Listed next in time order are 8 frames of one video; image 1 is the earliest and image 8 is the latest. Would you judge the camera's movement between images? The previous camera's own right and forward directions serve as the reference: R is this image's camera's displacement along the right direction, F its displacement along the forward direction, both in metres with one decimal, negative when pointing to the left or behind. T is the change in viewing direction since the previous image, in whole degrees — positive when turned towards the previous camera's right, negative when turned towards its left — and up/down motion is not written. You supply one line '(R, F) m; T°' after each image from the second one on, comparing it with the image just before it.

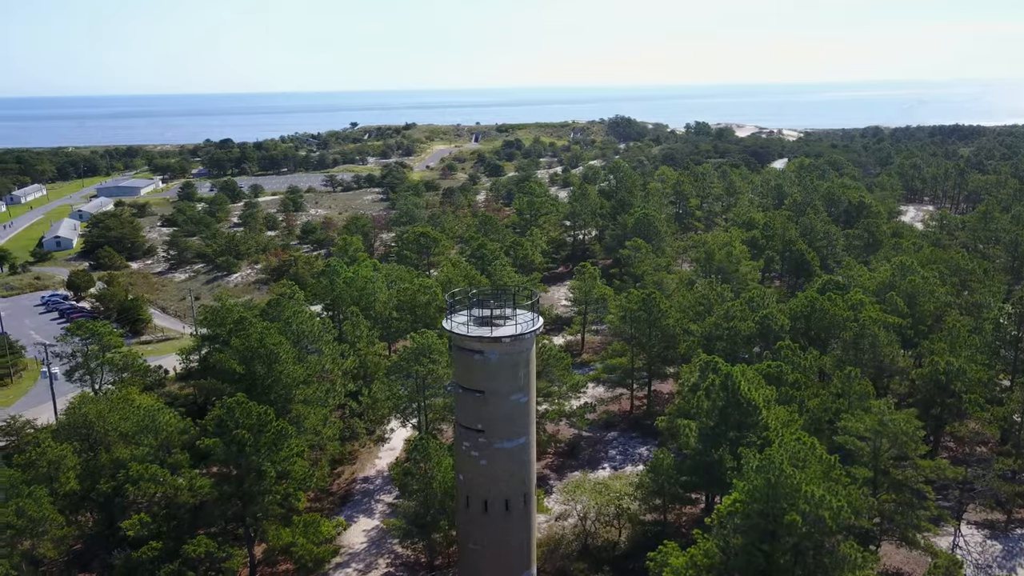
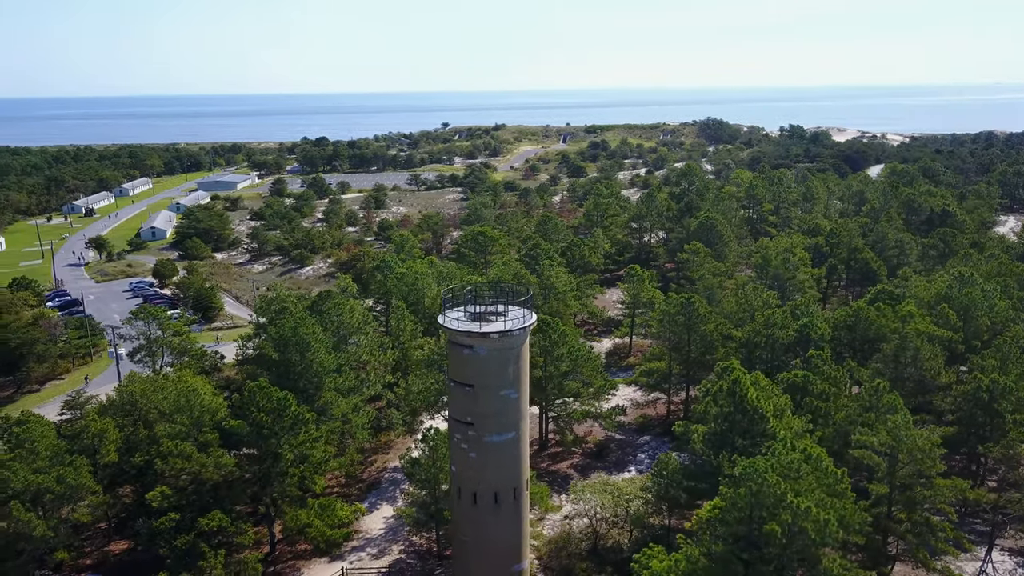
(+2.2, -0.2) m; -6°
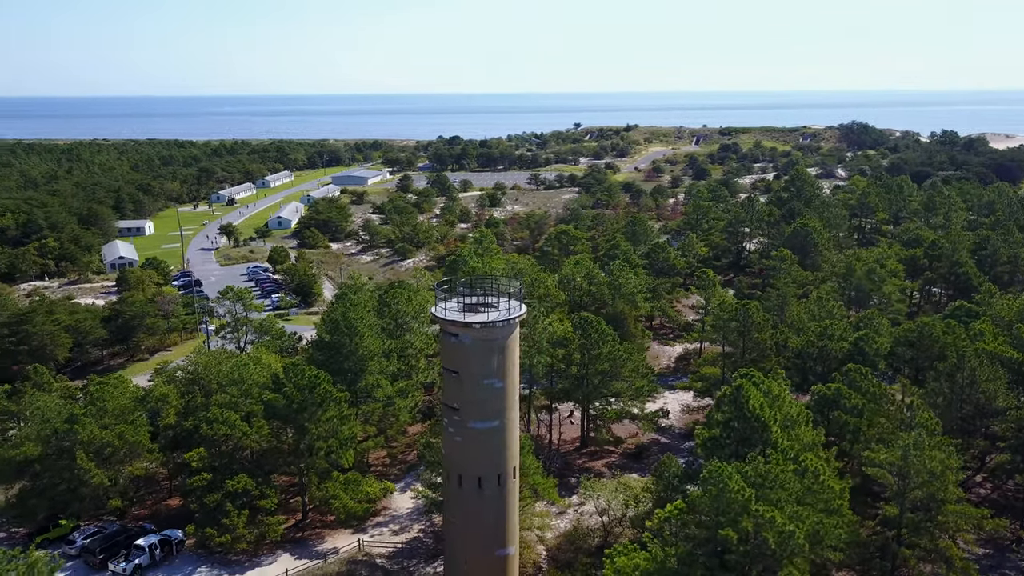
(+3.4, -0.3) m; -10°
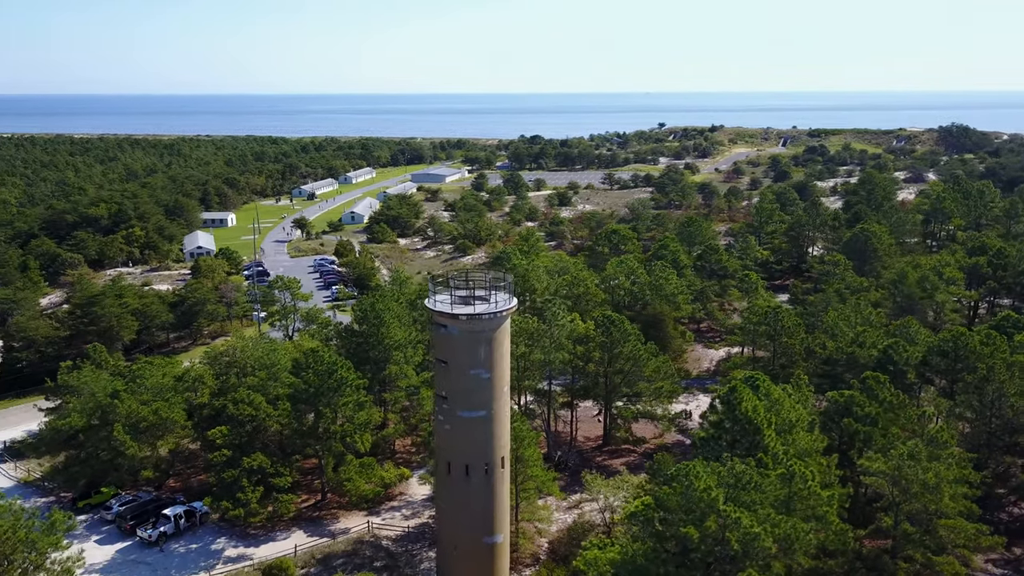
(+2.3, -0.3) m; -6°
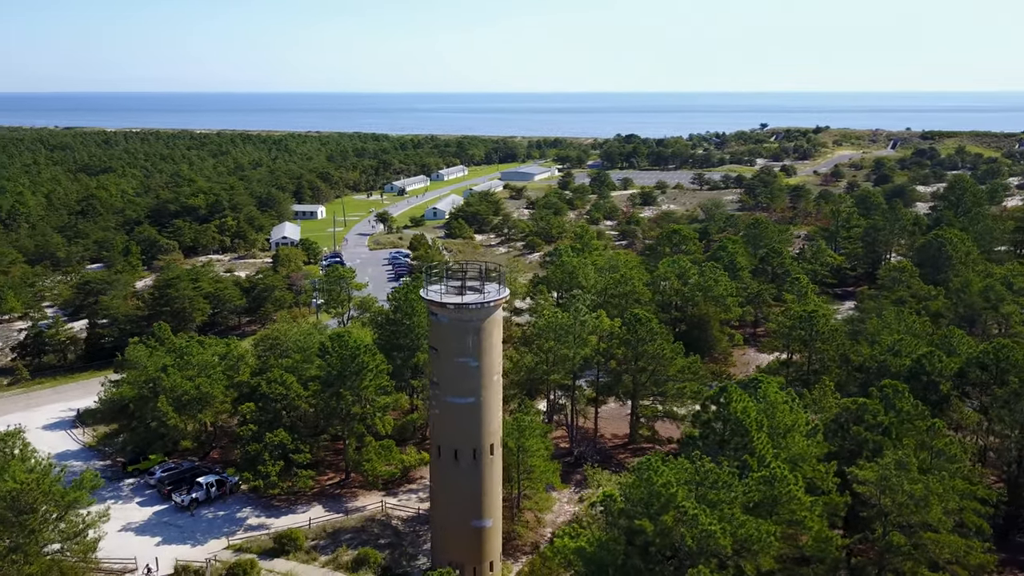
(+2.7, -0.4) m; -7°
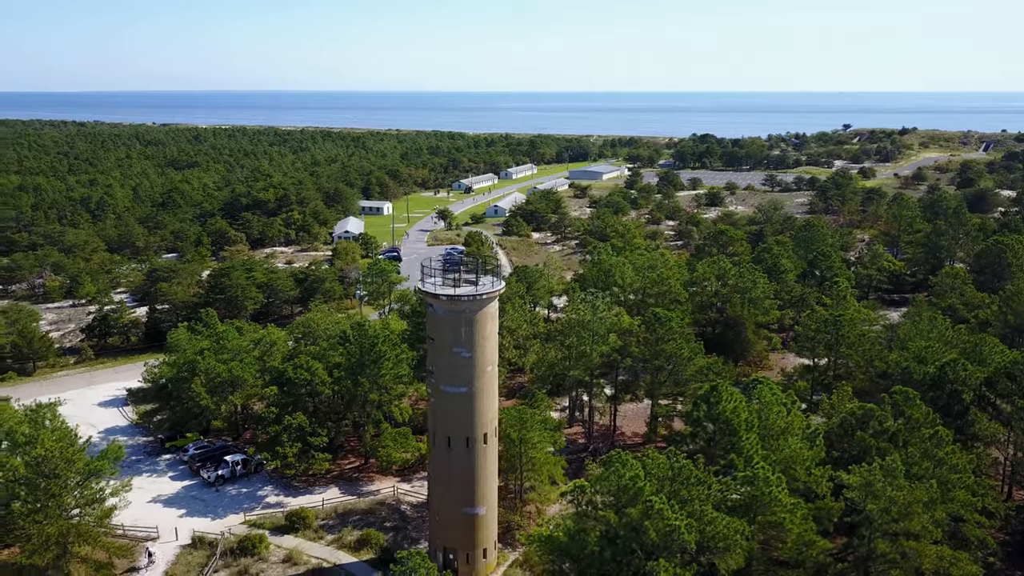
(+2.1, -0.4) m; -5°
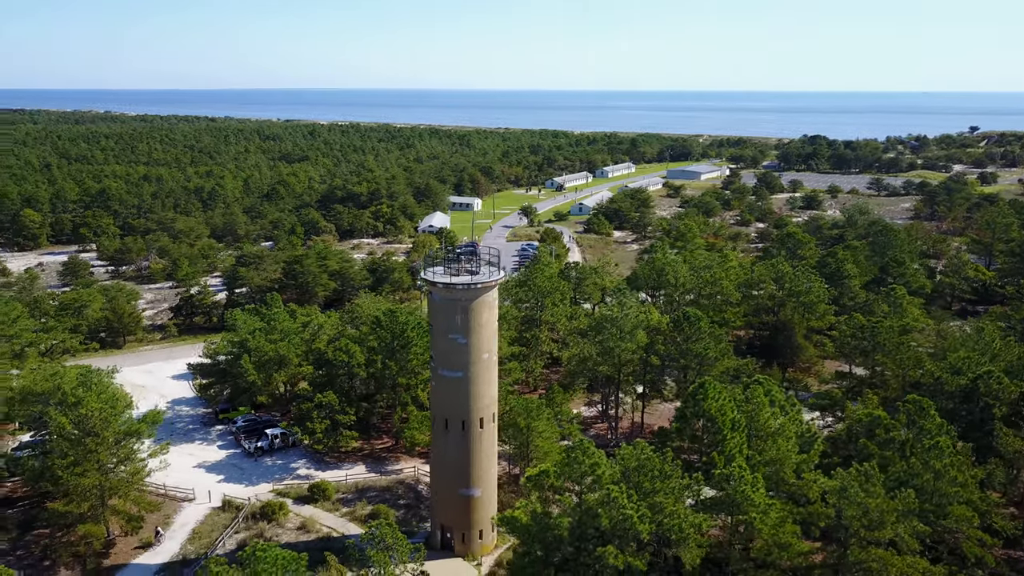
(+3.0, -0.5) m; -8°
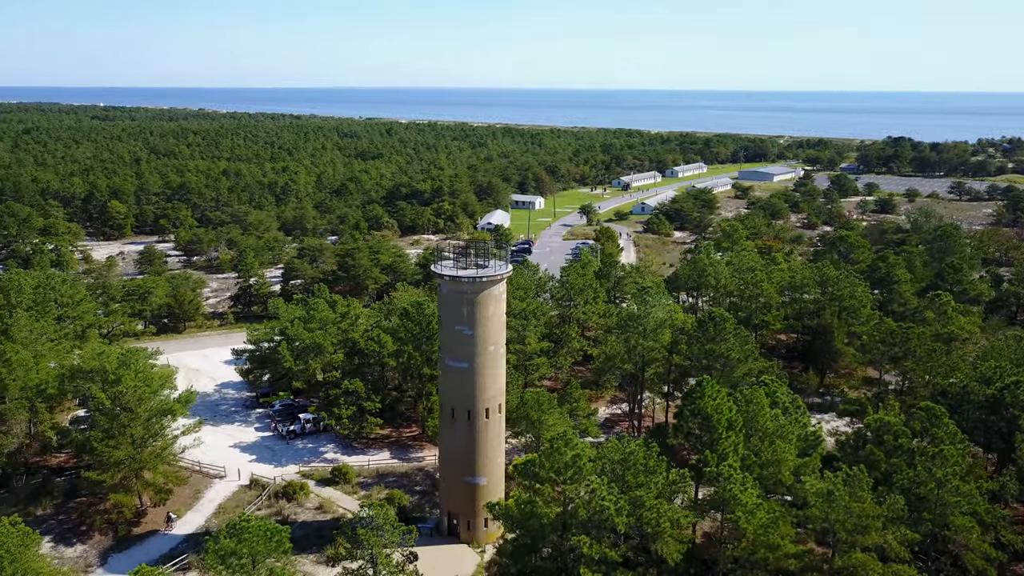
(+1.9, -0.4) m; -5°
